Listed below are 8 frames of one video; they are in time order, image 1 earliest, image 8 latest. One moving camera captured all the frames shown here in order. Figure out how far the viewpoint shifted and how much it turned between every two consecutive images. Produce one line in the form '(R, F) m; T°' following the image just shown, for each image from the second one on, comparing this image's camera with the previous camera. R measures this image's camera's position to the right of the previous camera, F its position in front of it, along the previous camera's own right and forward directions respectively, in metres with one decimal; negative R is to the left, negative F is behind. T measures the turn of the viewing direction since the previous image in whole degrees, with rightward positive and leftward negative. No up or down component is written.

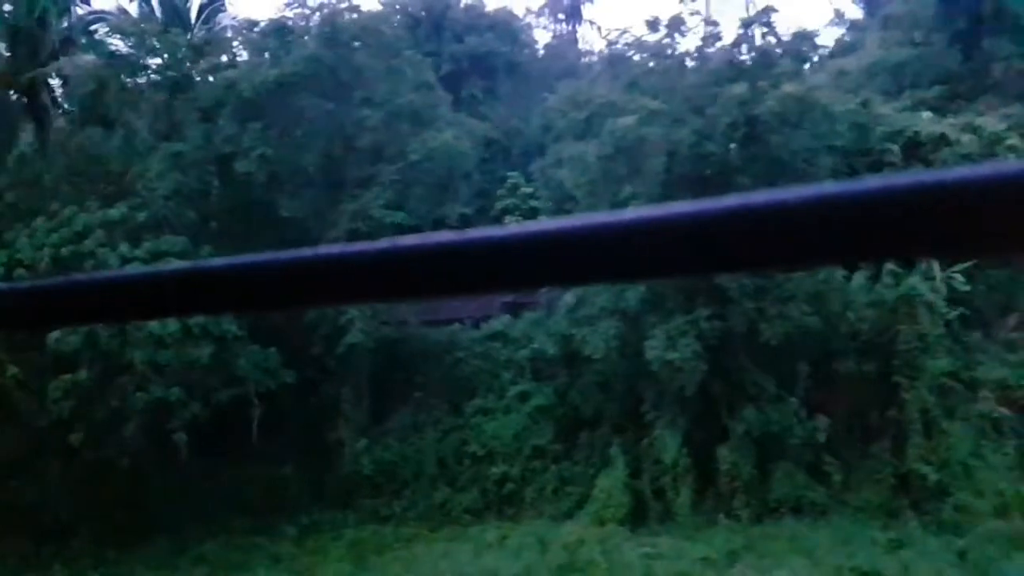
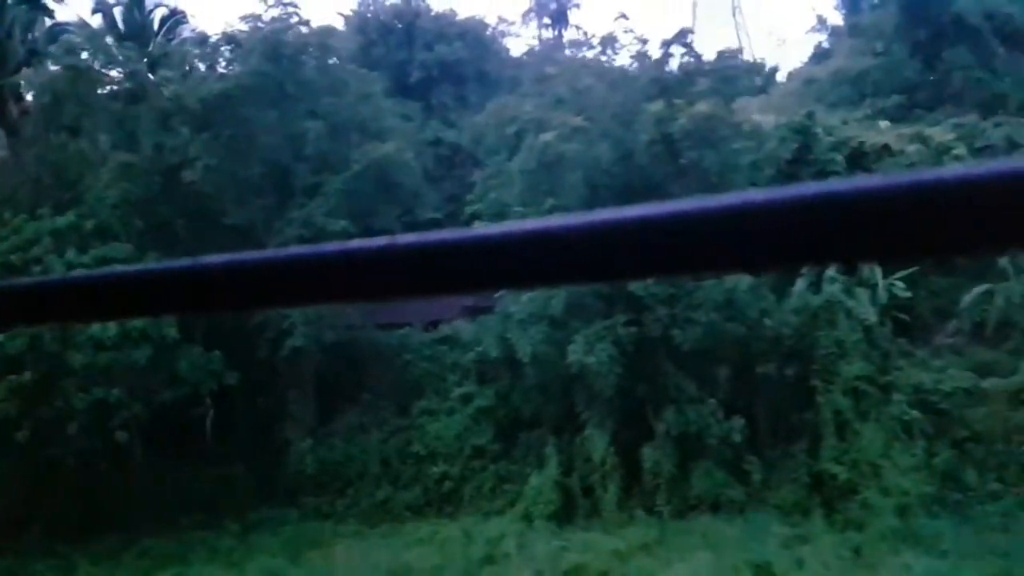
(+0.2, -0.1) m; 0°
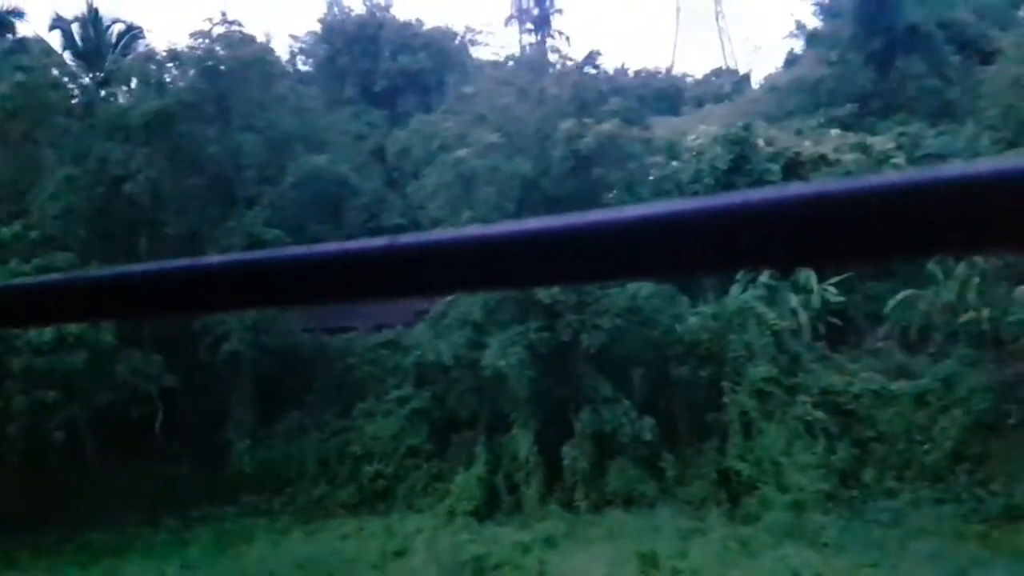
(+0.3, -0.1) m; 0°
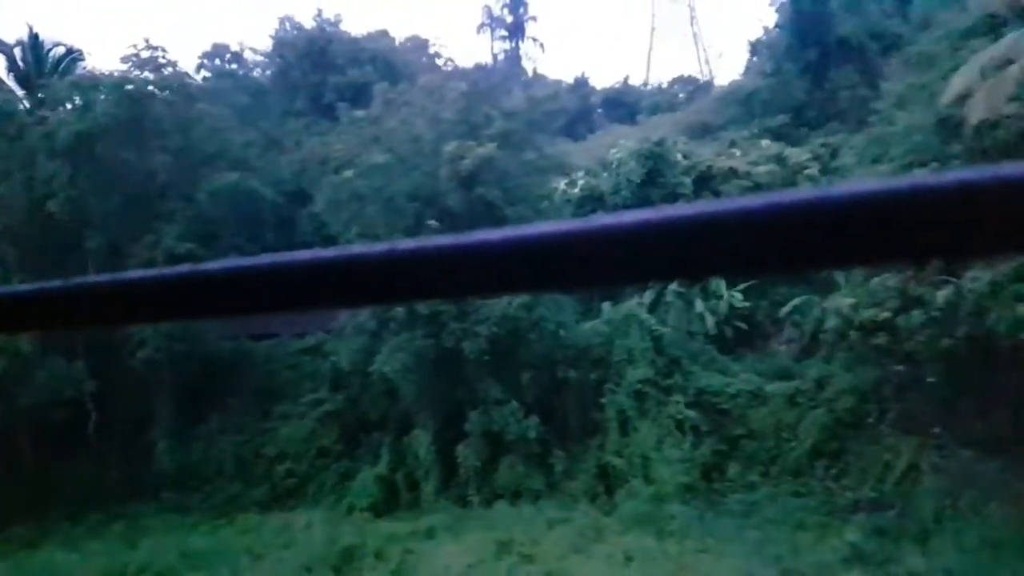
(+0.4, -0.2) m; 0°
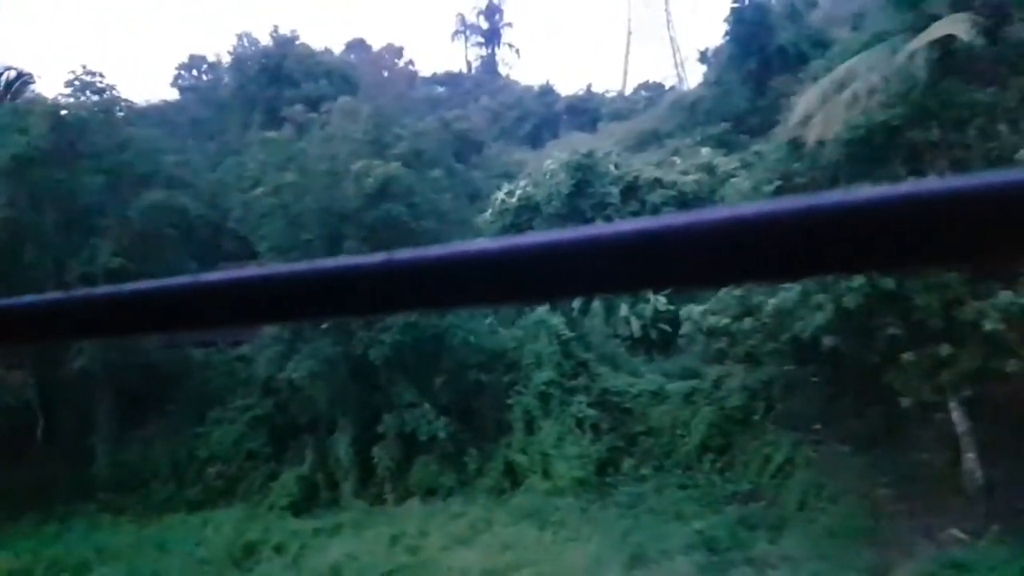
(+0.4, -0.2) m; 0°
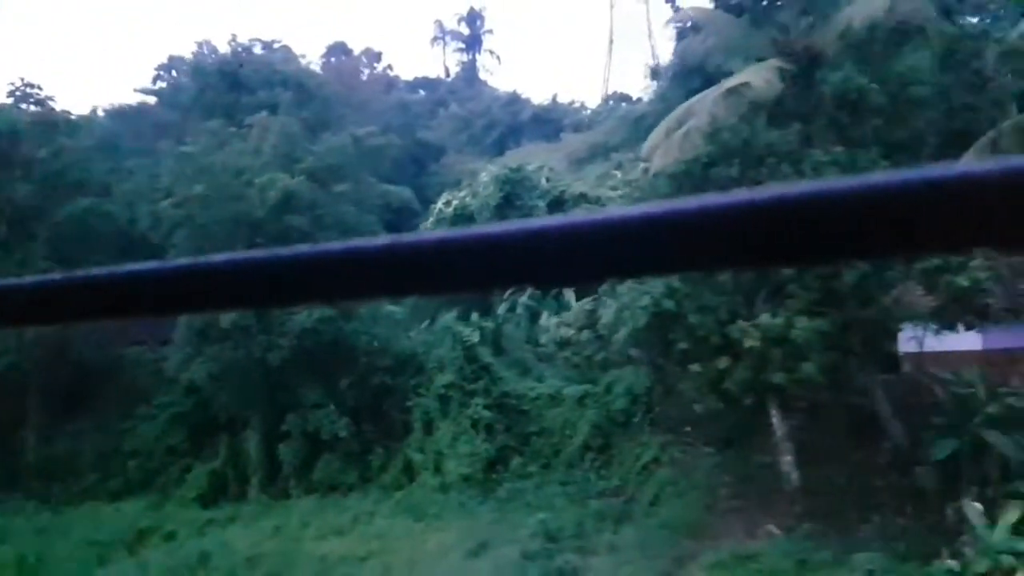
(+0.5, -0.2) m; 0°
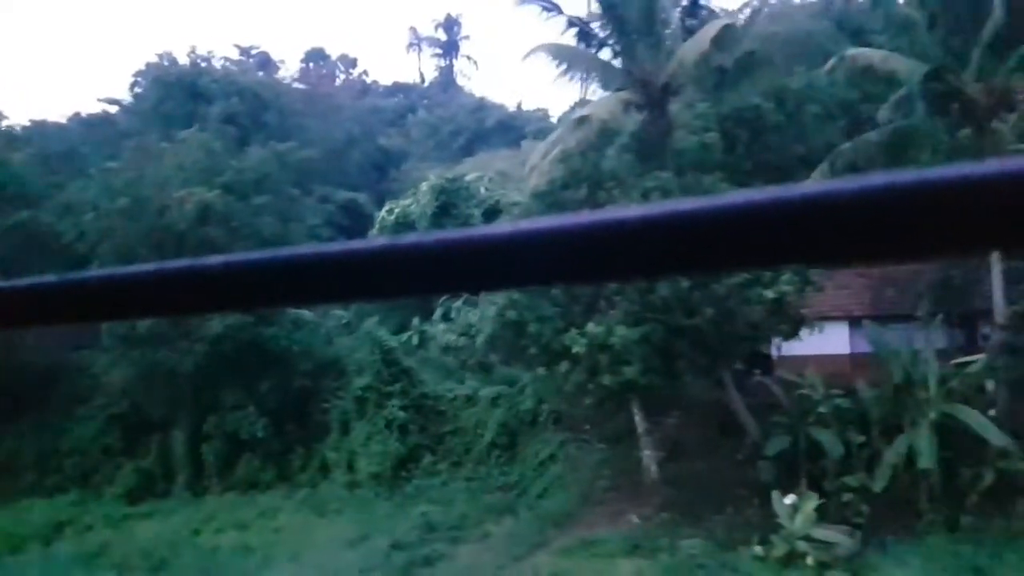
(+0.4, -0.2) m; 0°
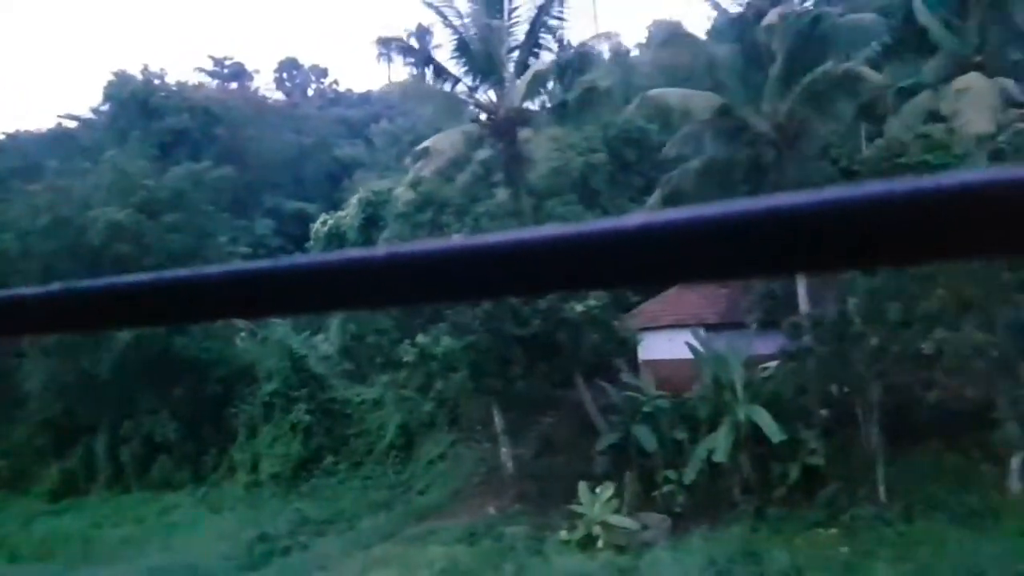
(+0.5, -0.3) m; 0°
